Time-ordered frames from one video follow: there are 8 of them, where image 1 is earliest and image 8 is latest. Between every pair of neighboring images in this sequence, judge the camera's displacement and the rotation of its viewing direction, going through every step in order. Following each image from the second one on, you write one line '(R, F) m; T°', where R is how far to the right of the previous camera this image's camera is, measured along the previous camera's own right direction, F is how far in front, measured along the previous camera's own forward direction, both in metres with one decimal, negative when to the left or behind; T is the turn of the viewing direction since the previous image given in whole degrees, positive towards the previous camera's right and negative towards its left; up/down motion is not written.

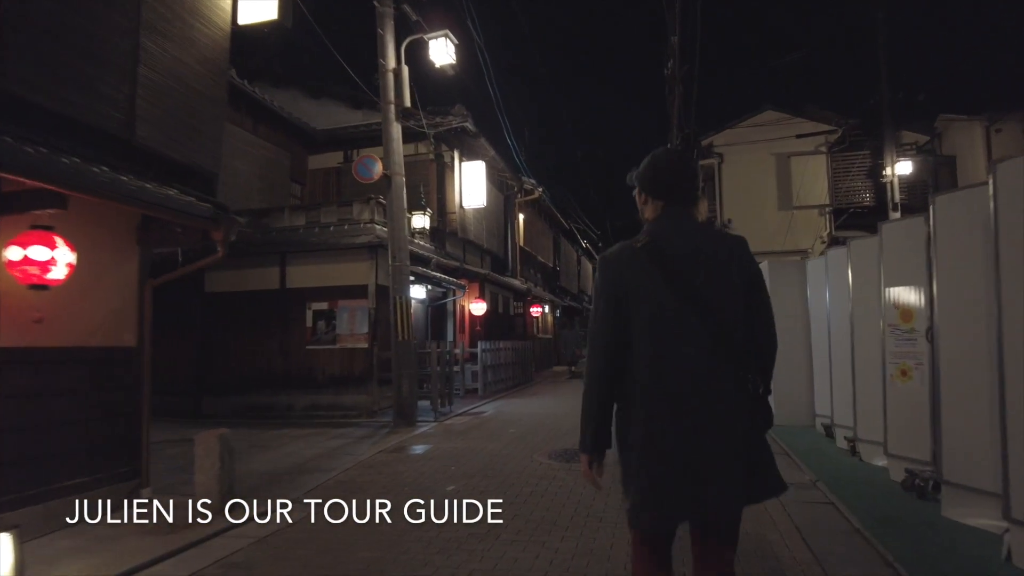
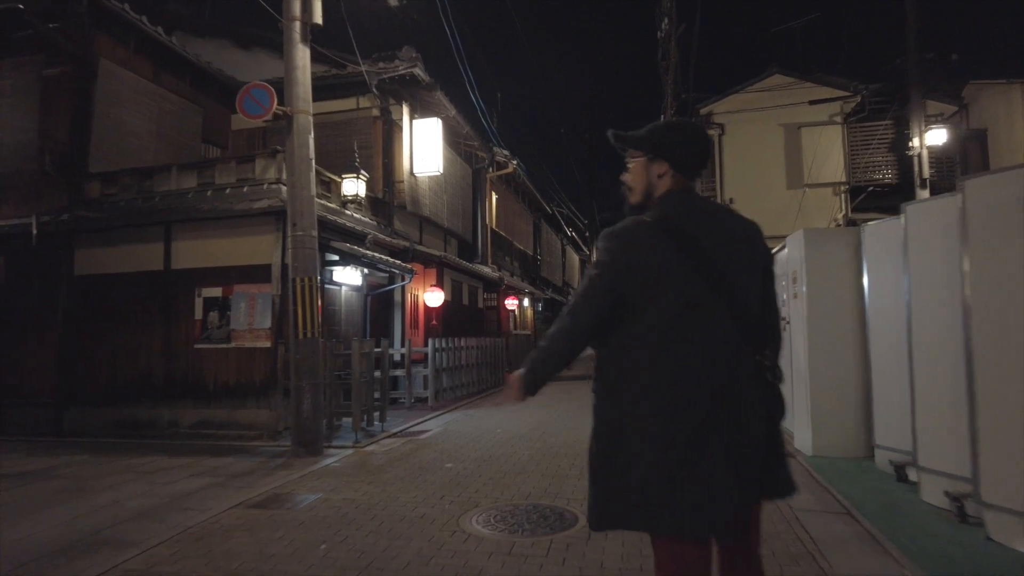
(+0.6, +3.1) m; +1°
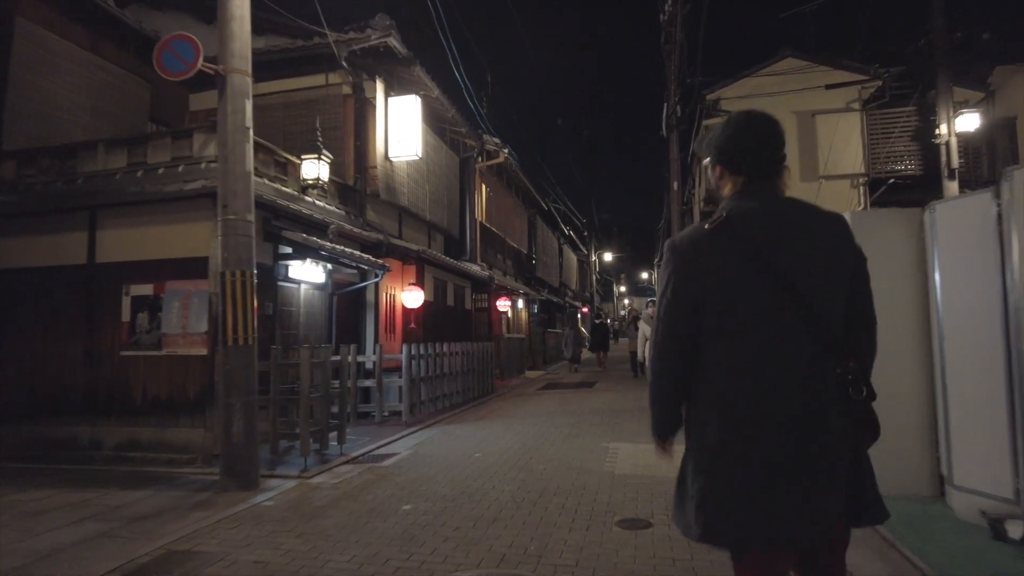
(+0.2, +1.6) m; 0°
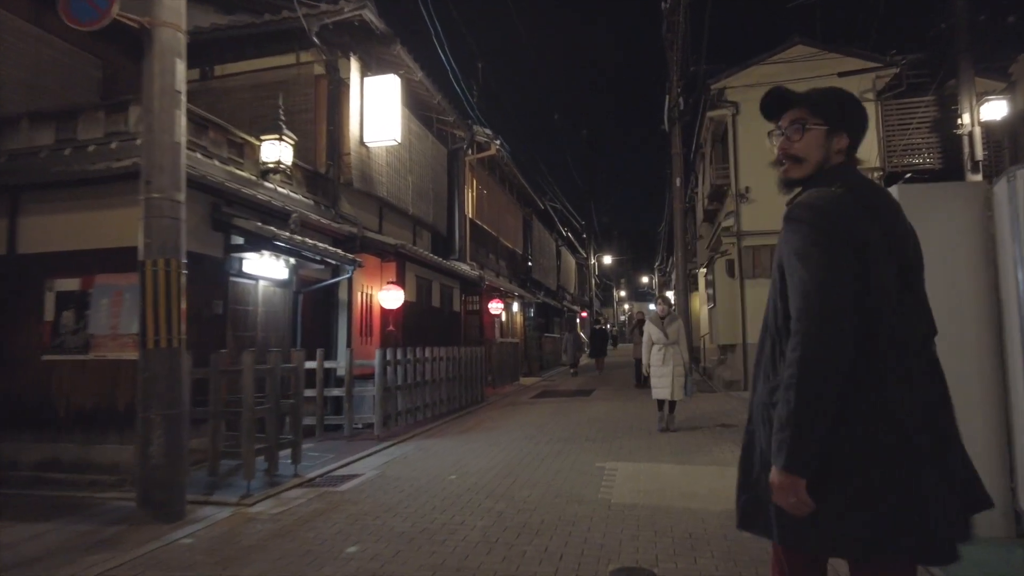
(+0.2, +1.2) m; 0°
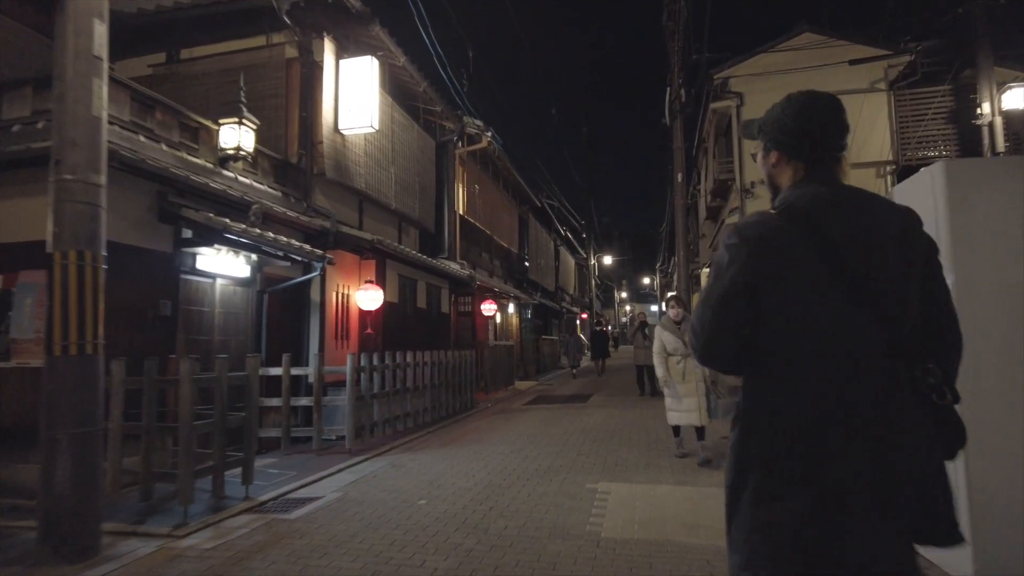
(+0.2, +0.9) m; 0°
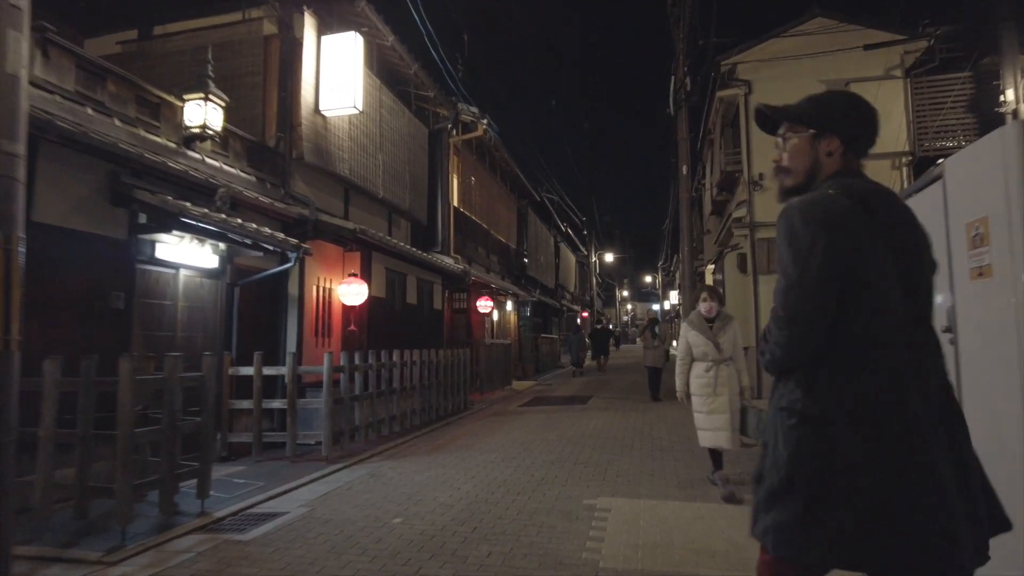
(+0.1, +0.8) m; 0°
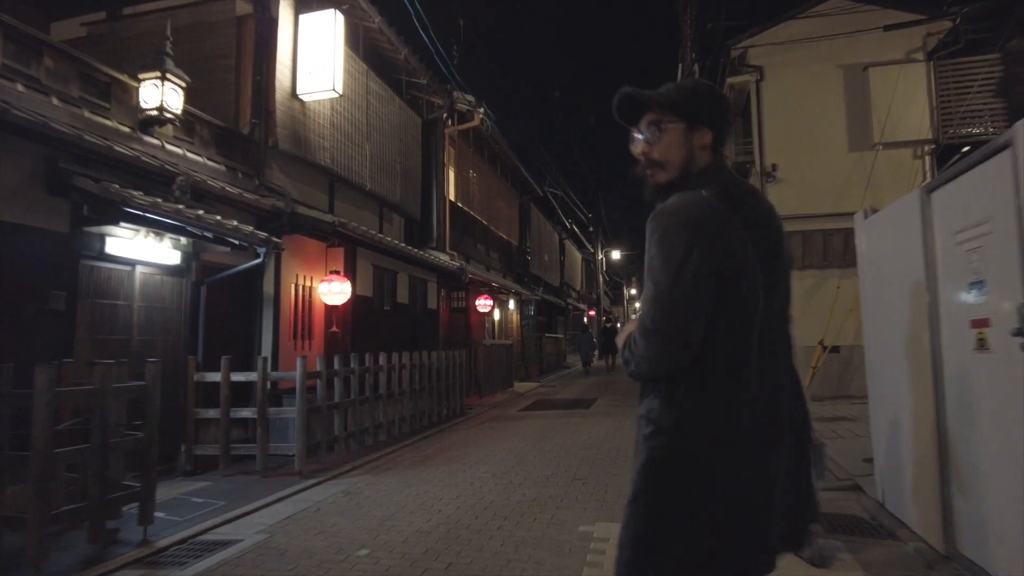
(+0.2, +0.8) m; -1°
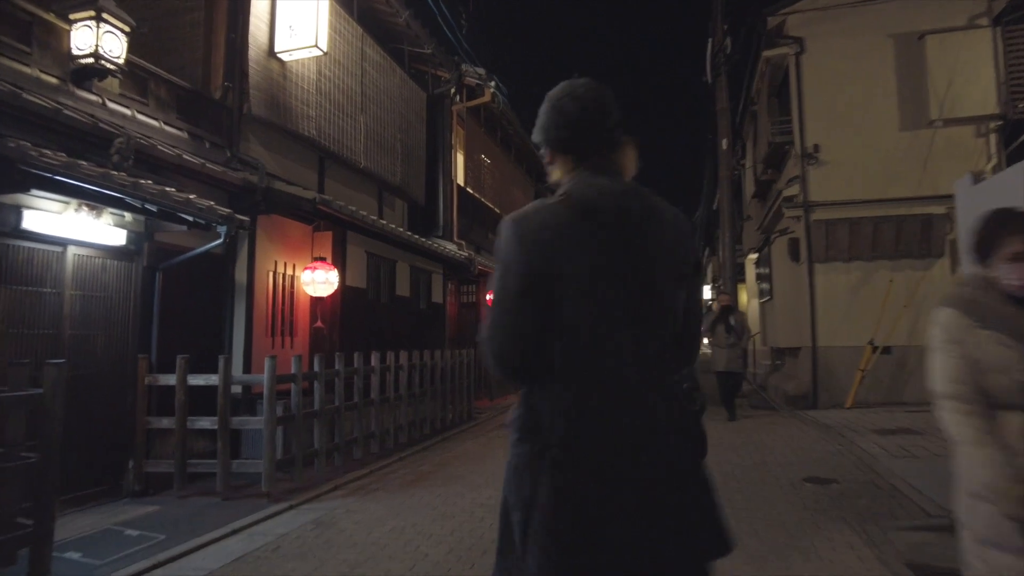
(+0.1, +1.3) m; -2°
